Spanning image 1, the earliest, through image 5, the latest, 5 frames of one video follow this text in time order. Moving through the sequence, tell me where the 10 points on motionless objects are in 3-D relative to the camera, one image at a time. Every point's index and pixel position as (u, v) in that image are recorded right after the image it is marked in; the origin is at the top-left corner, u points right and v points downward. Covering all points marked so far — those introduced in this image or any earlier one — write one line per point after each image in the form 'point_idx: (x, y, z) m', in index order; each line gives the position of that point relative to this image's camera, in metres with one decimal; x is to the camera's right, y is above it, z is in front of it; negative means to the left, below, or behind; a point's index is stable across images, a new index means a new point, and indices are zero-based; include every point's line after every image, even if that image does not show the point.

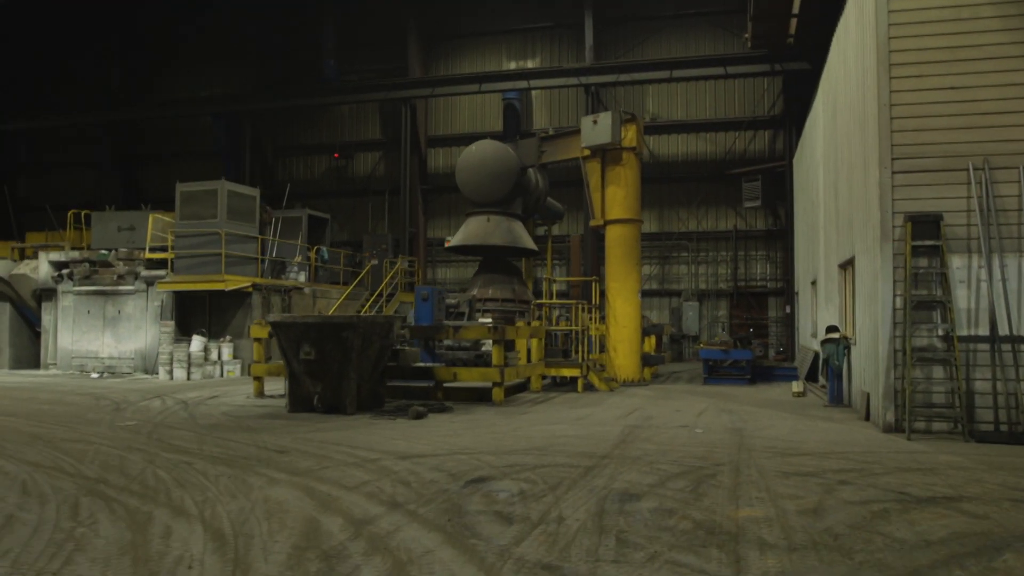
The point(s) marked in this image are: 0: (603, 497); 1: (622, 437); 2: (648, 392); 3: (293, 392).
0: (+0.6, -1.3, +5.2) m
1: (+1.0, -1.4, +7.7) m
2: (+1.9, -1.6, +12.5) m
3: (-2.7, -1.3, +10.6) m
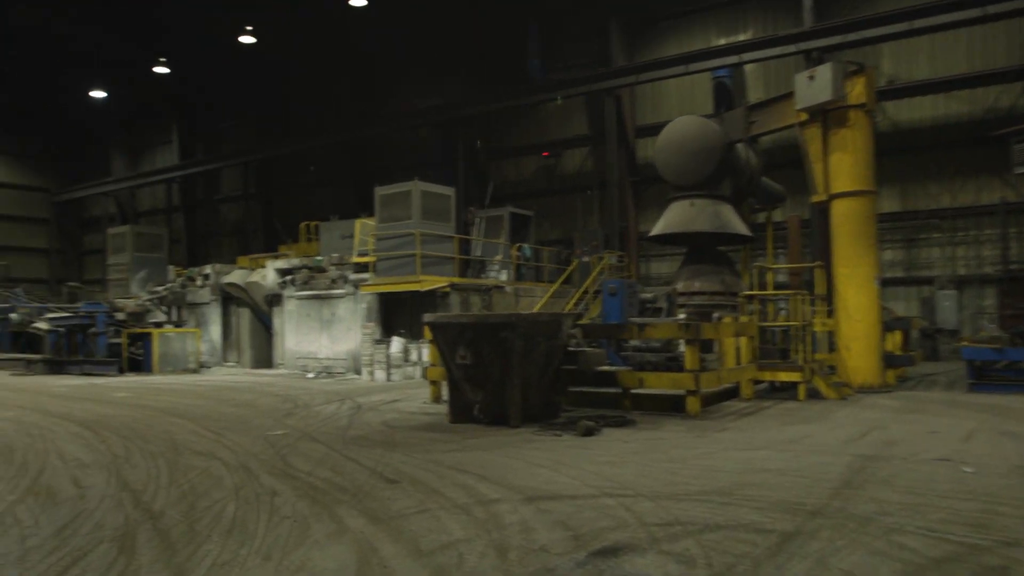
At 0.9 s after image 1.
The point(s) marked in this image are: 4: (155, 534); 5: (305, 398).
0: (+1.0, -1.1, +2.9) m
1: (+2.1, -1.2, +5.3) m
2: (+4.3, -1.3, +9.6) m
3: (-0.6, -1.2, +9.1) m
4: (-2.0, -1.4, +4.8) m
5: (-3.0, -1.6, +12.3) m
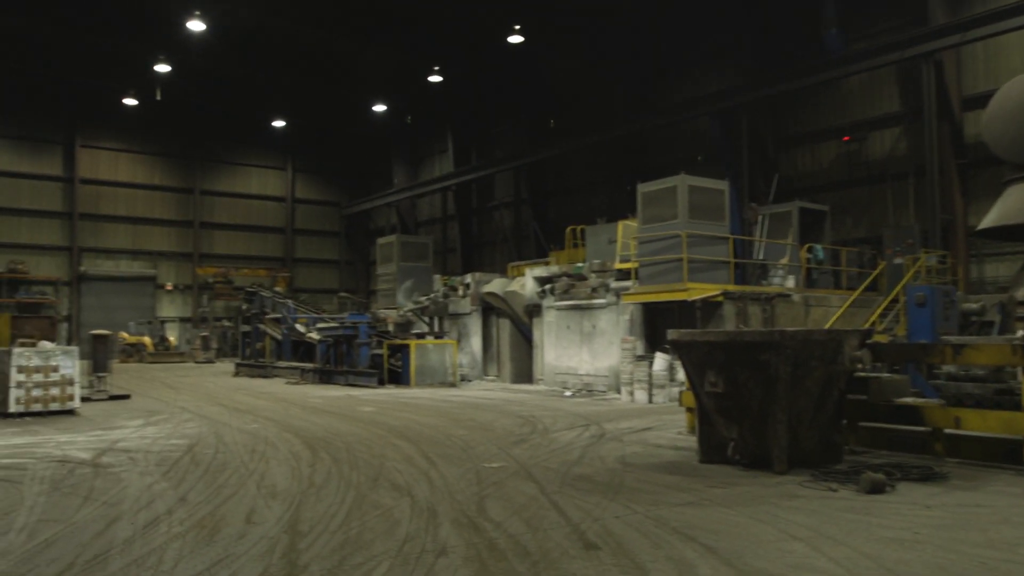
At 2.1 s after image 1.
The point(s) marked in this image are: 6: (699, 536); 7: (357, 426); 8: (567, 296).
0: (+1.3, -1.1, +1.1) m
1: (+3.1, -1.2, +3.0) m
2: (+6.5, -1.3, +6.3) m
3: (+1.7, -1.3, +7.4) m
4: (-1.0, -1.4, +3.8) m
5: (+0.5, -1.8, +11.3) m
6: (+1.1, -1.4, +4.7) m
7: (-2.0, -1.7, +10.6) m
8: (+1.0, -0.2, +17.2) m
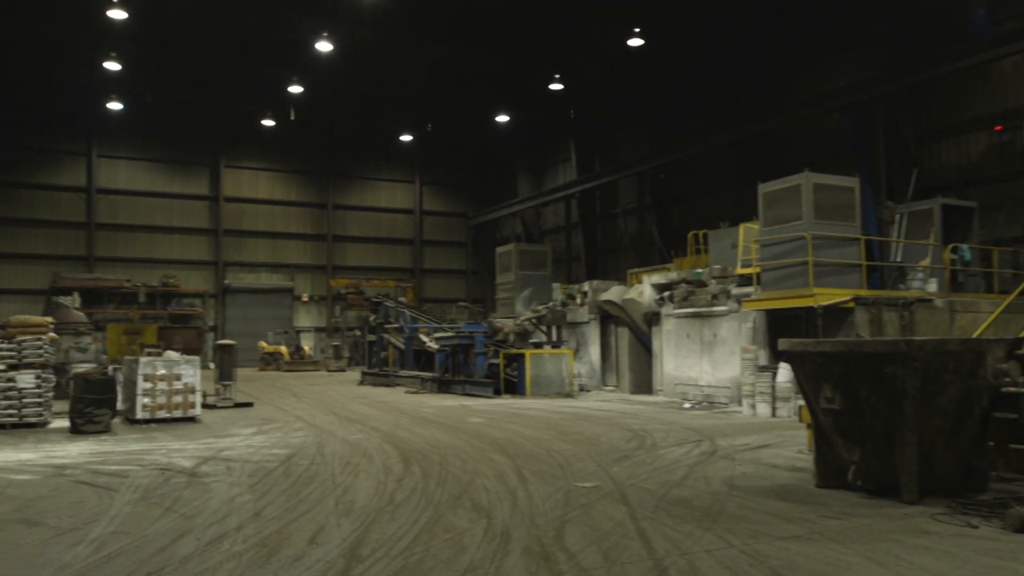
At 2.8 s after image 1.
0: (+1.0, -1.1, +0.5) m
1: (+3.1, -1.2, +2.0) m
2: (+7.0, -1.3, +4.8) m
3: (+2.5, -1.3, +6.7) m
4: (-0.8, -1.4, +3.5) m
5: (+1.9, -1.9, +10.6) m
6: (+1.4, -1.4, +4.1) m
7: (-0.7, -1.9, +10.3) m
8: (+3.3, -0.3, +16.4) m
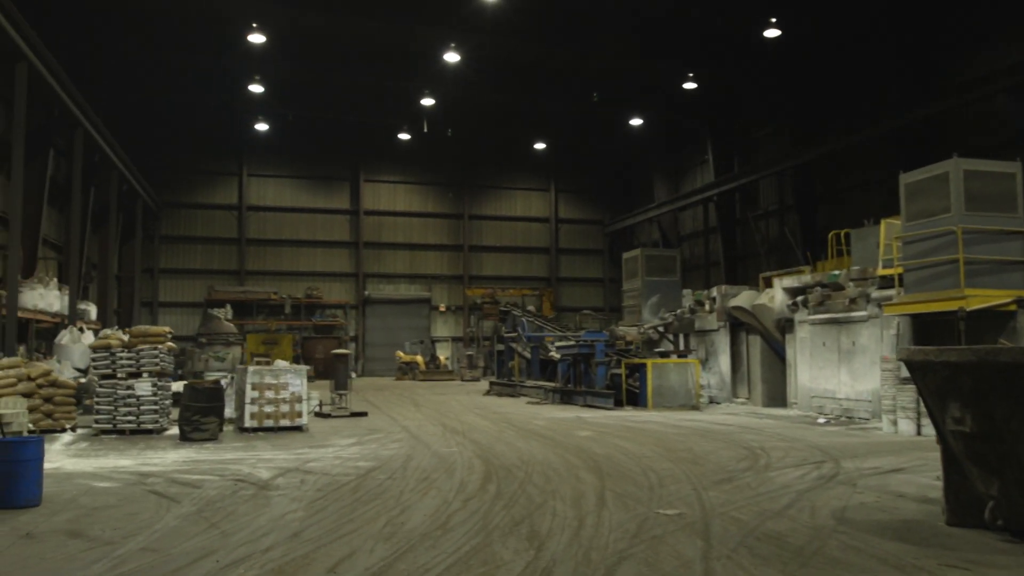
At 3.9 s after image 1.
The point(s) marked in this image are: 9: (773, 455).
0: (+0.4, -1.0, -0.3) m
1: (+2.8, -1.1, +0.9) m
2: (+7.1, -1.2, +2.9) m
3: (+2.9, -1.3, +5.6) m
4: (-0.8, -1.4, +3.0) m
5: (+3.0, -1.9, +9.6) m
6: (+1.4, -1.4, +3.2) m
7: (+0.5, -1.9, +9.7) m
8: (+5.4, -0.4, +15.0) m
9: (+2.9, -1.9, +9.3) m
